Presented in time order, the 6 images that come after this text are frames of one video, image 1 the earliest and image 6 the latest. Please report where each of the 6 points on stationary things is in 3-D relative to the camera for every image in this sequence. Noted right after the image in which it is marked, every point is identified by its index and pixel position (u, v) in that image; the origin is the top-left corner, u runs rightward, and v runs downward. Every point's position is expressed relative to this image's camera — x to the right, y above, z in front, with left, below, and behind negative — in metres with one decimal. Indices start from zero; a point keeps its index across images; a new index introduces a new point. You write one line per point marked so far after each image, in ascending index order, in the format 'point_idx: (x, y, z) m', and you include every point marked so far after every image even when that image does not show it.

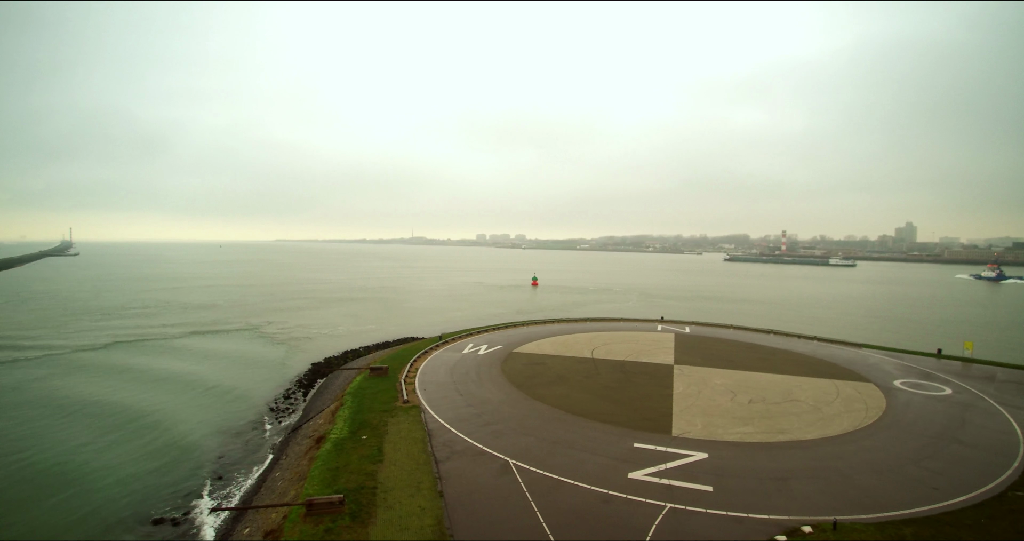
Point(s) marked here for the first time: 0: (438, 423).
0: (-3.4, -6.9, +19.8) m
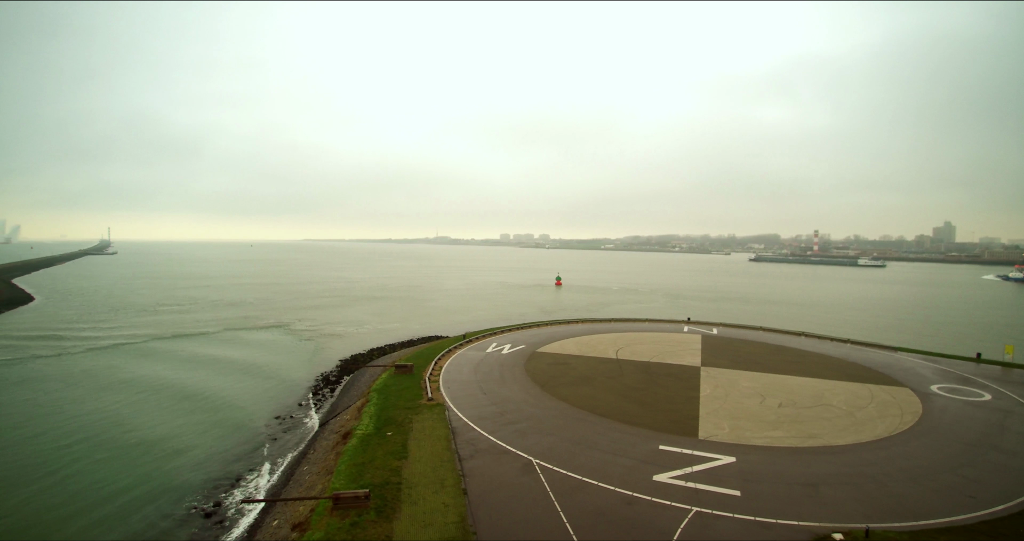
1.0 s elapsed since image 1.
0: (-2.3, -6.9, +20.0) m
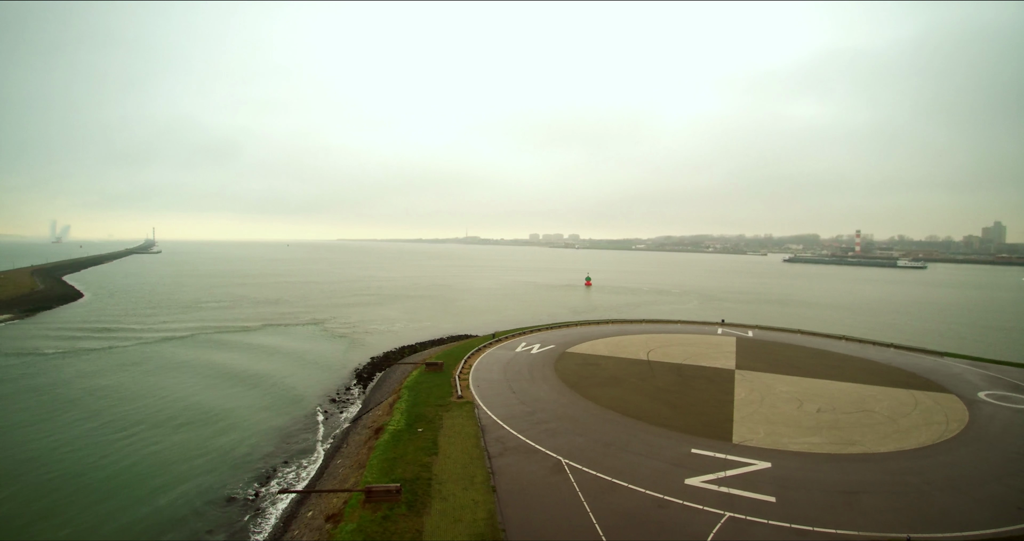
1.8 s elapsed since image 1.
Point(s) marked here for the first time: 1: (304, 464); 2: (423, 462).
0: (-1.0, -6.9, +20.0) m
1: (-9.5, -8.7, +19.5) m
2: (-3.6, -7.6, +17.3) m
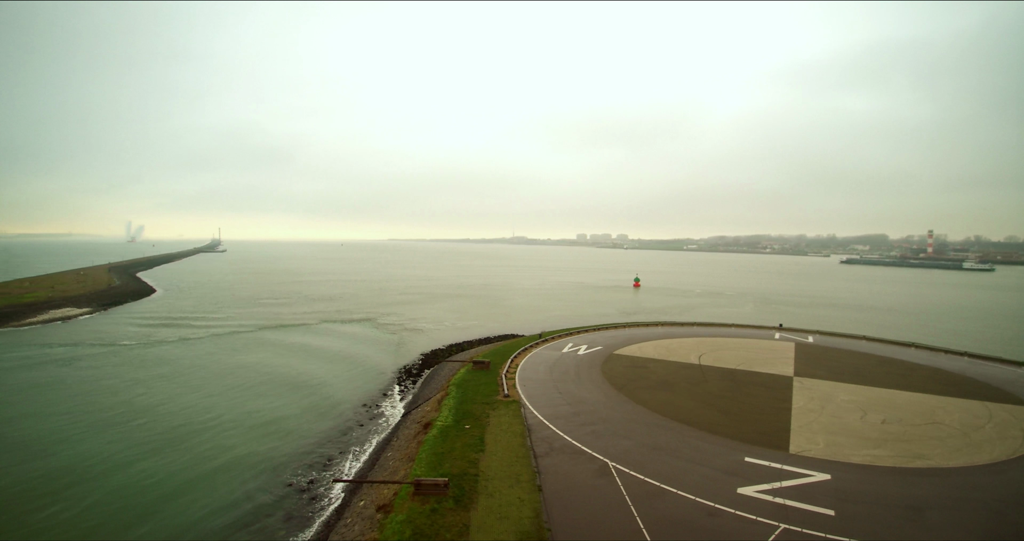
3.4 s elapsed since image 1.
0: (+1.2, -6.9, +20.1) m
1: (-7.3, -8.6, +20.3) m
2: (-1.7, -7.6, +17.6) m
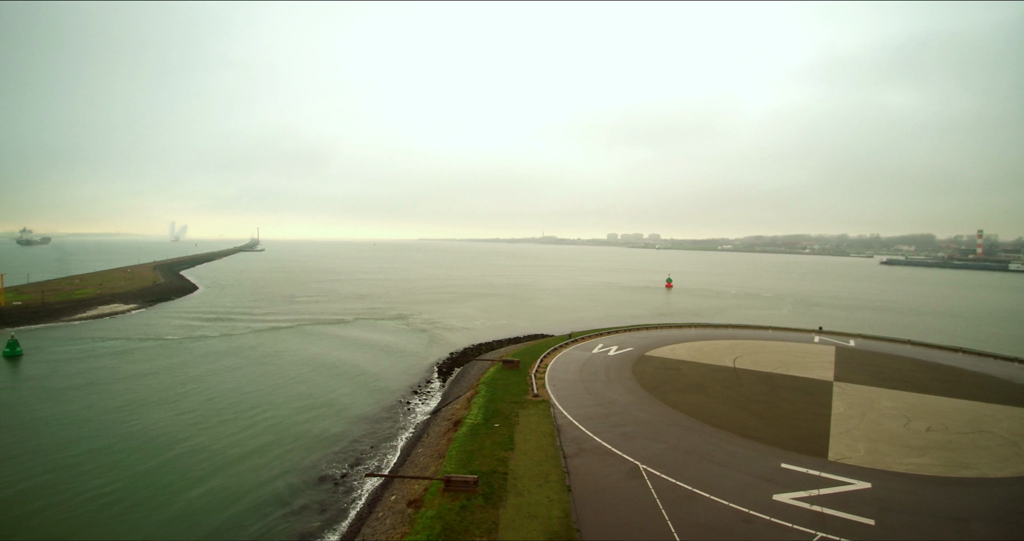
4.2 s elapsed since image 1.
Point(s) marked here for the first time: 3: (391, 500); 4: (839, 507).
0: (+2.5, -6.9, +20.1) m
1: (-6.0, -8.6, +20.7) m
2: (-0.5, -7.6, +17.8) m
3: (-4.5, -8.8, +16.5) m
4: (+10.7, -7.6, +13.9) m
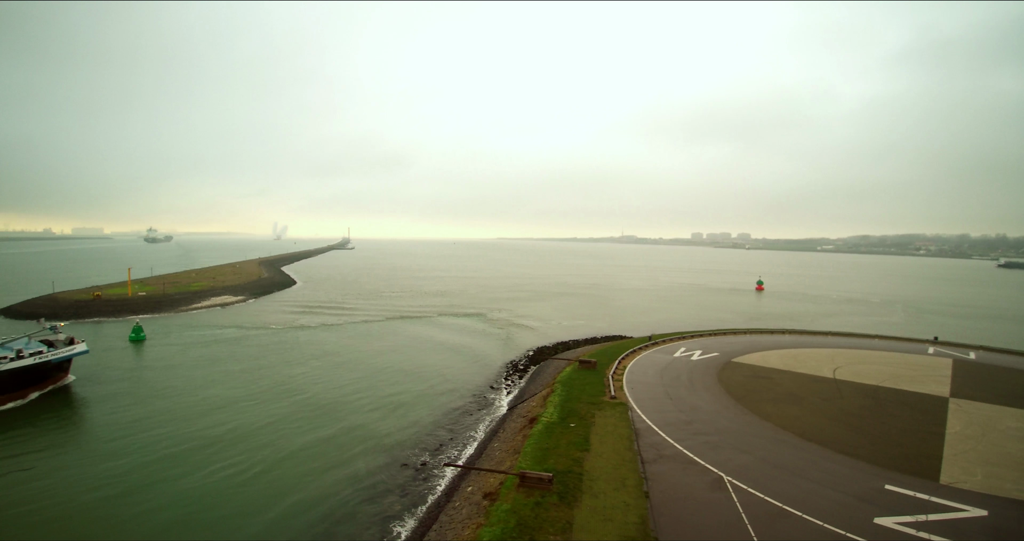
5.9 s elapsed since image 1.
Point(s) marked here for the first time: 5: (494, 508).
0: (+6.1, -6.9, +19.7) m
1: (-2.3, -8.5, +21.4) m
2: (+2.7, -7.6, +17.8) m
3: (-1.4, -8.7, +17.1) m
4: (+13.2, -7.7, +12.4) m
5: (-0.3, -8.2, +15.0) m
